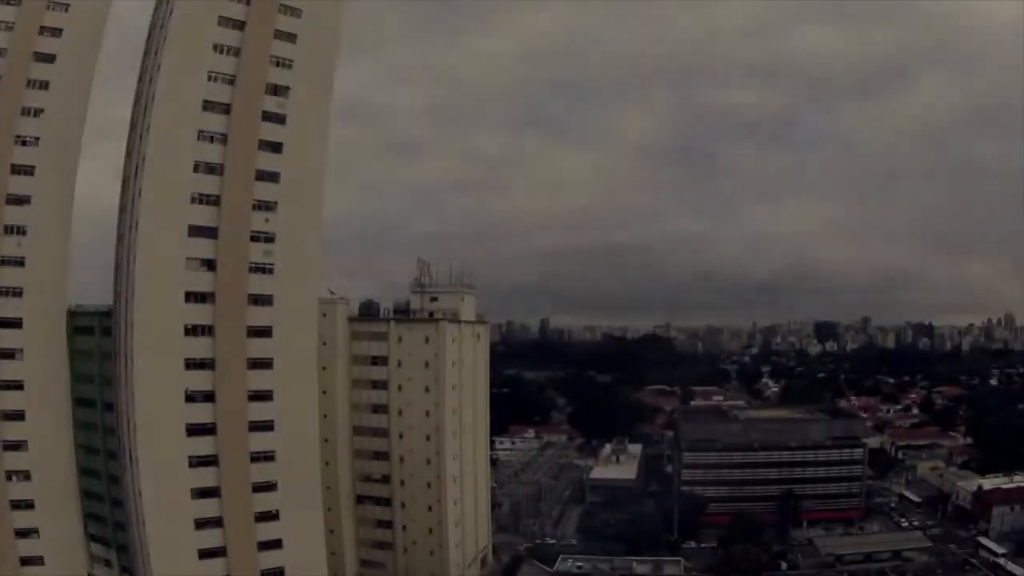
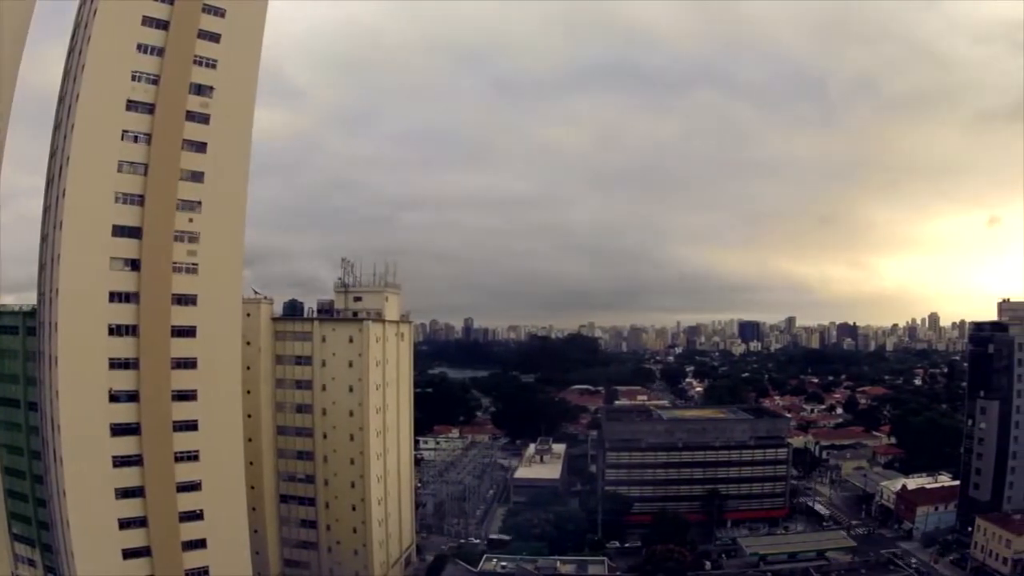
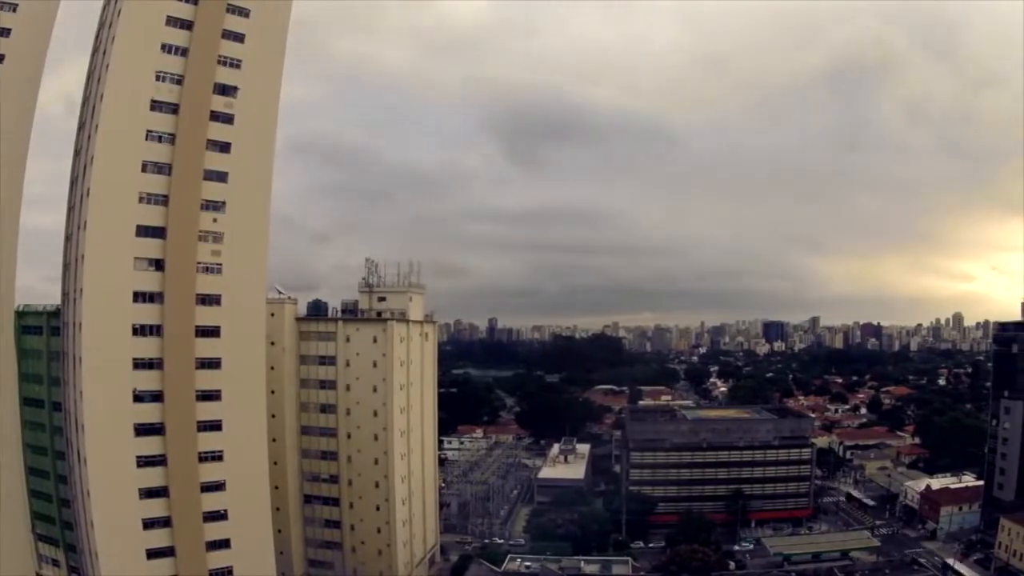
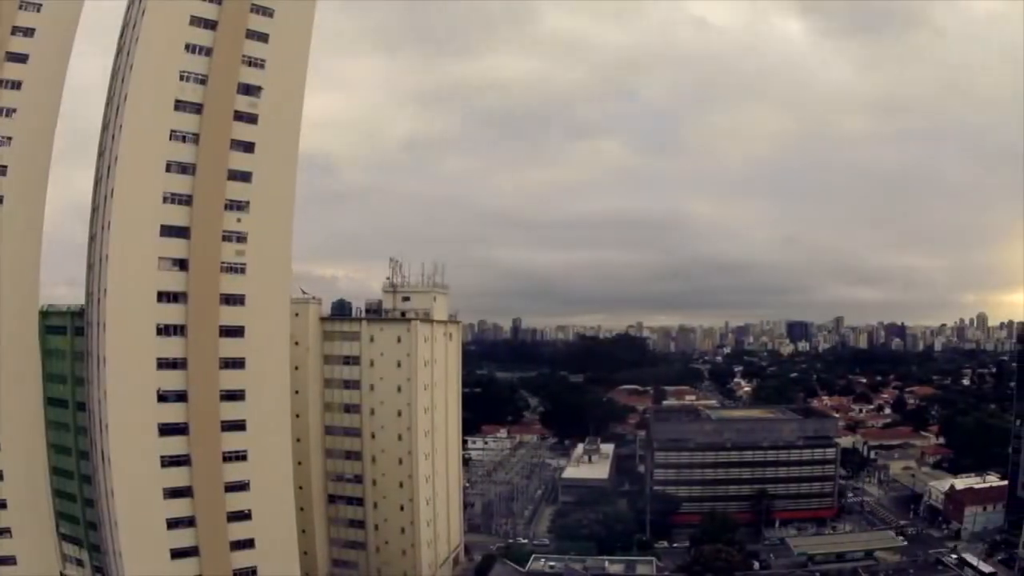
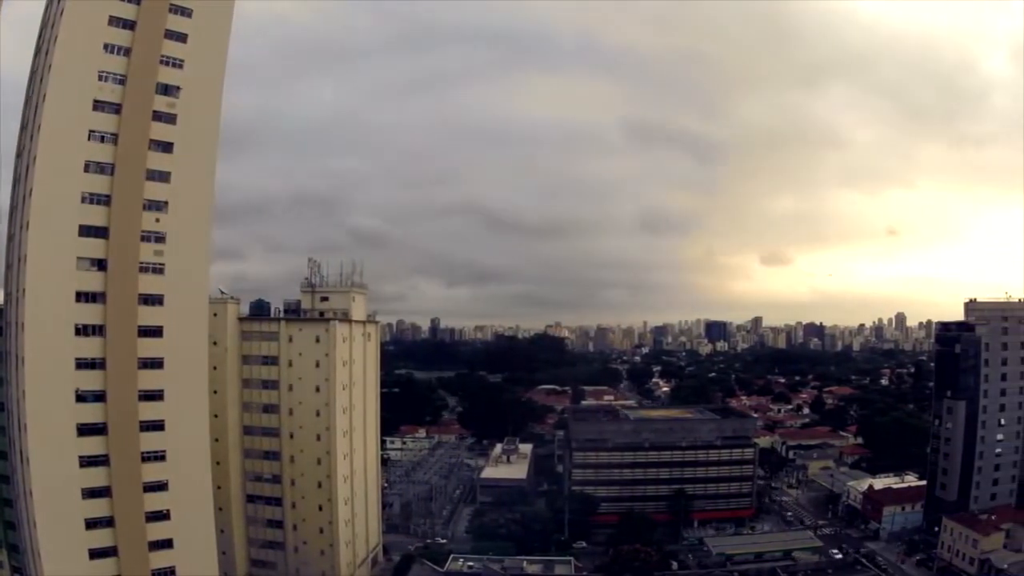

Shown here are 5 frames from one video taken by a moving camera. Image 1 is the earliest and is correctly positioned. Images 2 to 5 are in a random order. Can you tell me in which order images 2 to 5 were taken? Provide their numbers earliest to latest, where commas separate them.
4, 3, 2, 5
